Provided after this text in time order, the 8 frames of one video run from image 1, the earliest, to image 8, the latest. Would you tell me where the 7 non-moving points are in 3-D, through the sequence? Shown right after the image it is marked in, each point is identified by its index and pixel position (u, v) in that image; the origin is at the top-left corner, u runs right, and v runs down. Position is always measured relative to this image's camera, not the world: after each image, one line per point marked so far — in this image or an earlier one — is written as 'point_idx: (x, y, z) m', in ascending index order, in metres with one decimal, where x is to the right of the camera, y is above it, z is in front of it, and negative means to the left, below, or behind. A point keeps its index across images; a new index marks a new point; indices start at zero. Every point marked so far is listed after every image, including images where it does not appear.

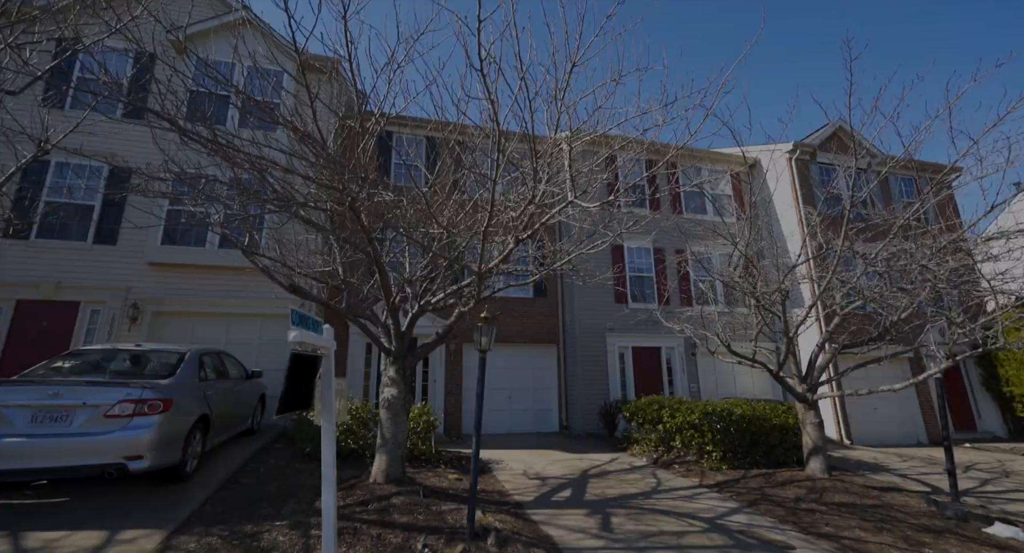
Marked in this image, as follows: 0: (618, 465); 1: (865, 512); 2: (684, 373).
0: (+1.6, -2.9, +7.3) m
1: (+3.7, -2.5, +5.0) m
2: (+4.1, -2.3, +11.2) m
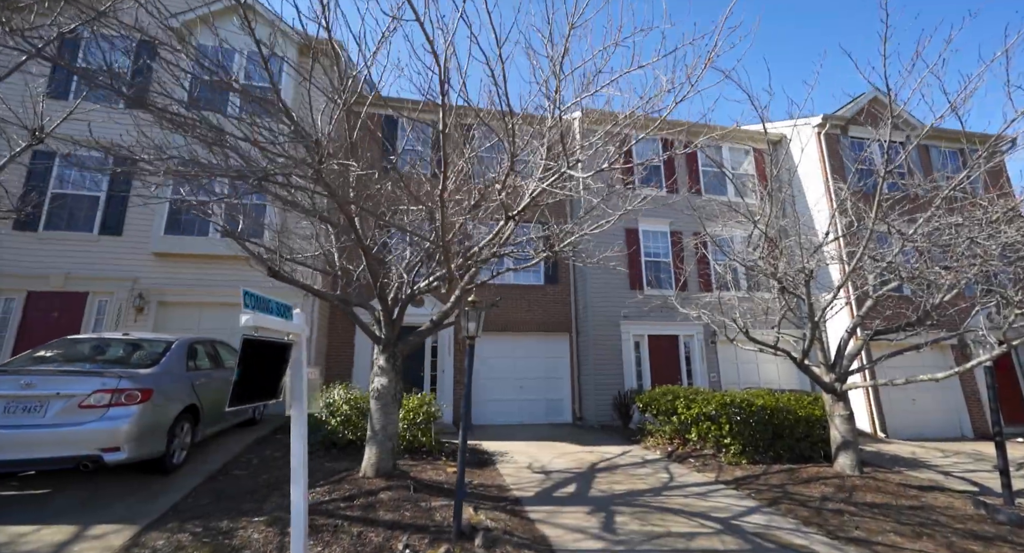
0: (+1.7, -2.6, +6.9) m
1: (+3.7, -2.3, +4.5) m
2: (+4.3, -2.0, +10.7) m
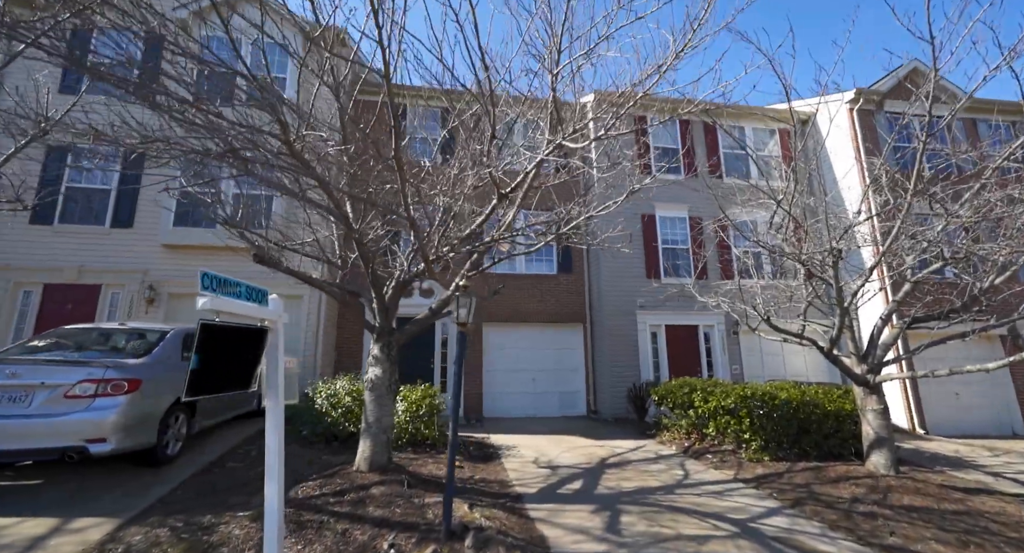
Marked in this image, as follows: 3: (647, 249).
0: (+1.8, -2.4, +6.5) m
1: (+3.7, -2.1, +4.0) m
2: (+4.6, -1.7, +10.2) m
3: (+3.0, +0.6, +10.4) m
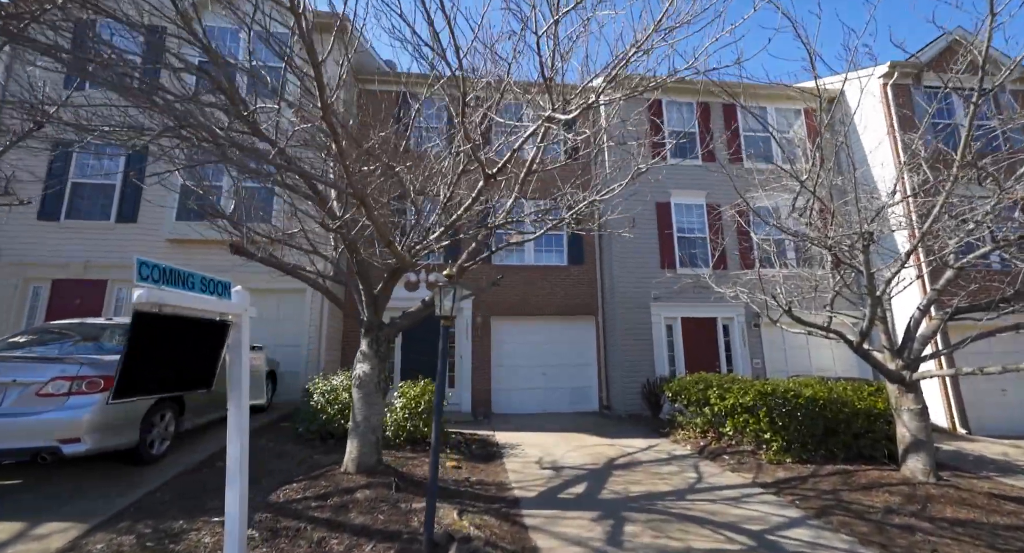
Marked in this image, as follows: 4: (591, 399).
0: (+1.8, -2.3, +6.1) m
1: (+3.6, -1.9, +3.5) m
2: (+4.8, -1.5, +9.6) m
3: (+3.1, +0.8, +9.9) m
4: (+1.6, -2.5, +9.7) m
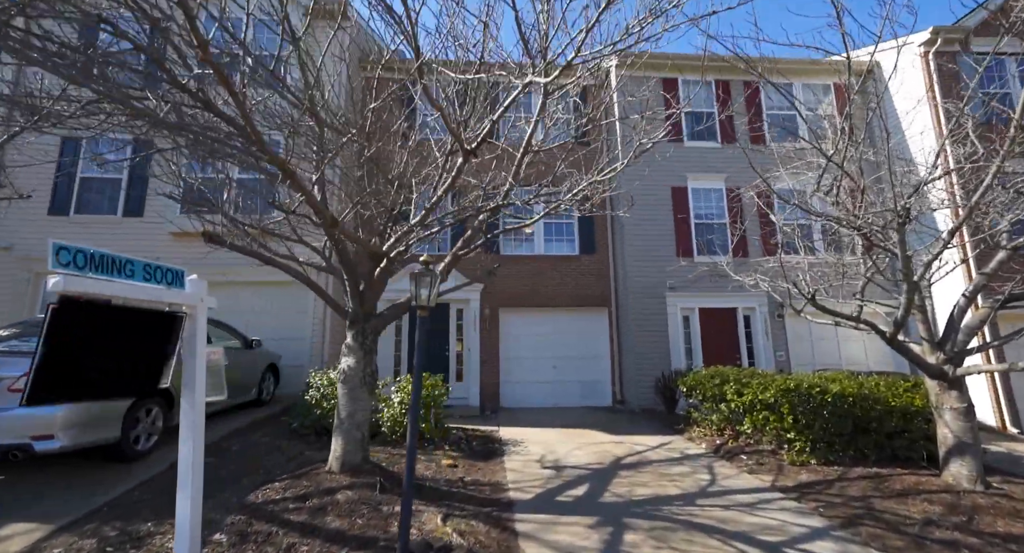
0: (+1.9, -2.1, +5.7) m
1: (+3.5, -1.8, +3.0) m
2: (+5.0, -1.2, +9.1) m
3: (+3.3, +1.0, +9.4) m
4: (+1.8, -2.3, +9.4) m
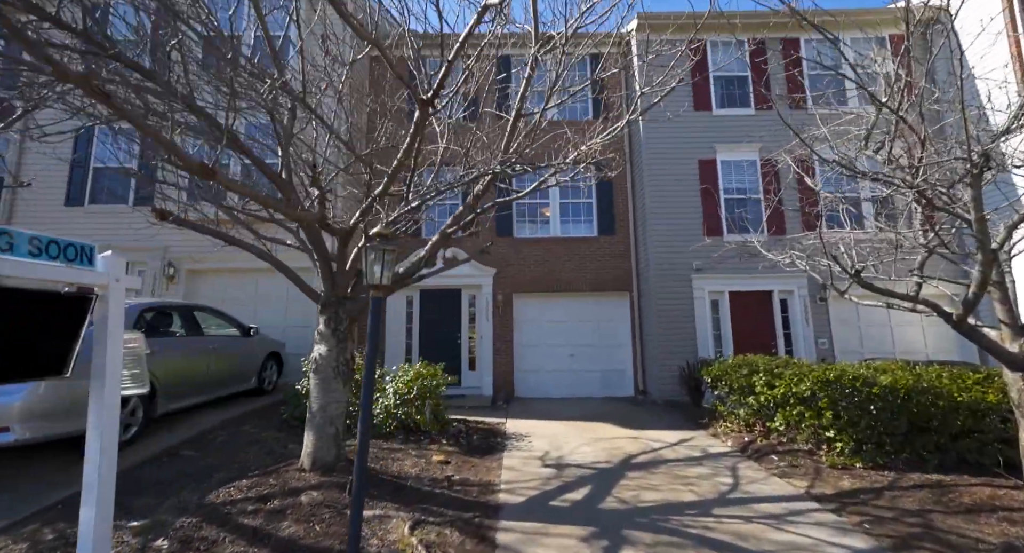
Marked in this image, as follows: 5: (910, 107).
0: (+1.9, -1.9, +5.1) m
1: (+3.3, -1.6, +2.3) m
2: (+5.2, -0.8, +8.2) m
3: (+3.5, +1.4, +8.6) m
4: (+2.1, -2.0, +8.7) m
5: (+4.0, +1.7, +4.8) m
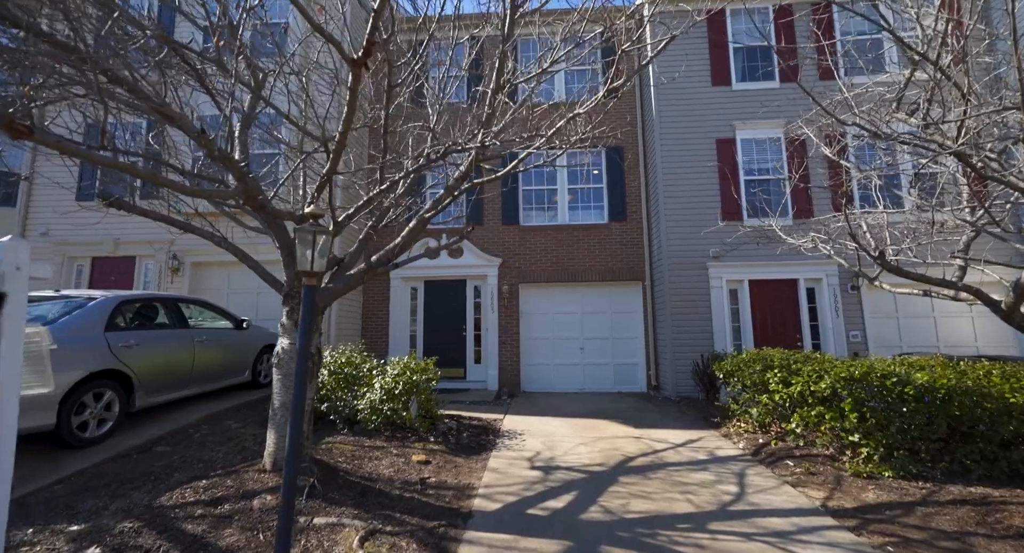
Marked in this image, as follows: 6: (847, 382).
0: (+1.8, -1.7, +4.6) m
1: (+3.0, -1.5, +1.8) m
2: (+5.2, -0.6, +7.5) m
3: (+3.6, +1.6, +8.0) m
4: (+2.2, -1.8, +8.3) m
5: (+3.9, +1.9, +4.2) m
6: (+2.8, -0.9, +4.0) m
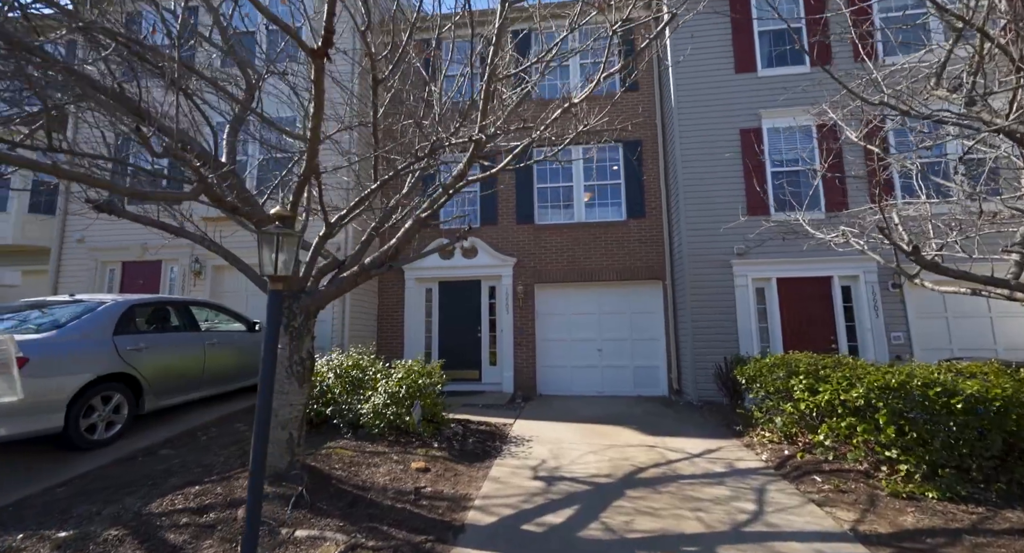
0: (+1.8, -1.7, +4.3) m
1: (+2.9, -1.4, +1.4) m
2: (+5.5, -0.6, +7.0) m
3: (+3.8, +1.6, +7.6) m
4: (+2.5, -1.8, +7.9) m
5: (+3.8, +1.9, +3.8) m
6: (+2.8, -0.9, +3.6) m
